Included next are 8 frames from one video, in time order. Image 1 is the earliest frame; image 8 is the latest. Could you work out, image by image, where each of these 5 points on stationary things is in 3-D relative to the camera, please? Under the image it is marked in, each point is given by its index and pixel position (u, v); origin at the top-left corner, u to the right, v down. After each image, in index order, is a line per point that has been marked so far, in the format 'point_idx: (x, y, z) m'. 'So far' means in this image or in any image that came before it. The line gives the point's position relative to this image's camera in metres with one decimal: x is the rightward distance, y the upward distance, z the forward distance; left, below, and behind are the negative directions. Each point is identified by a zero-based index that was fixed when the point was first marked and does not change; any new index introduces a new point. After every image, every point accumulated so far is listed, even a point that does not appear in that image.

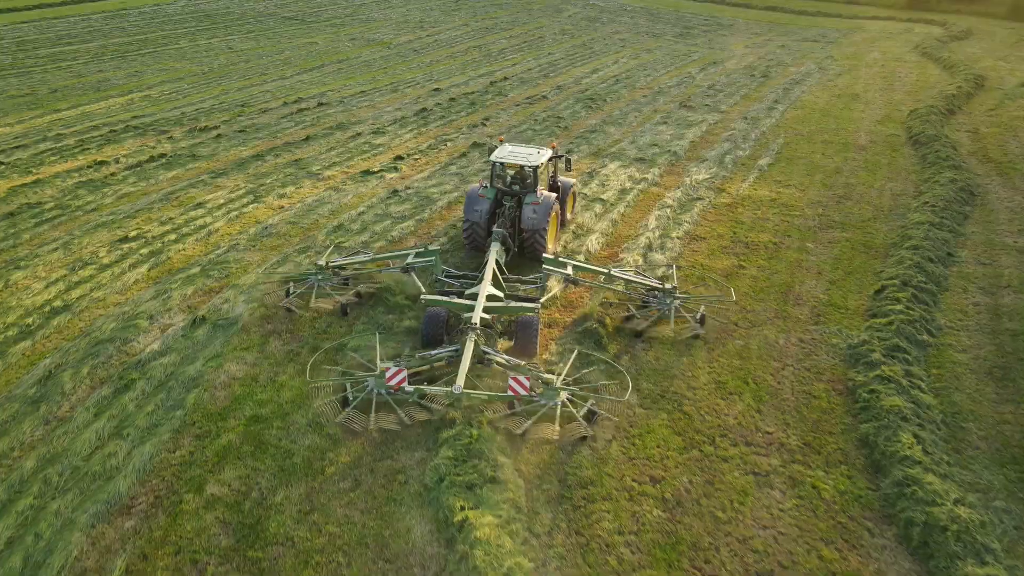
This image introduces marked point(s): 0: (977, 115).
0: (+10.4, +3.8, +16.4) m
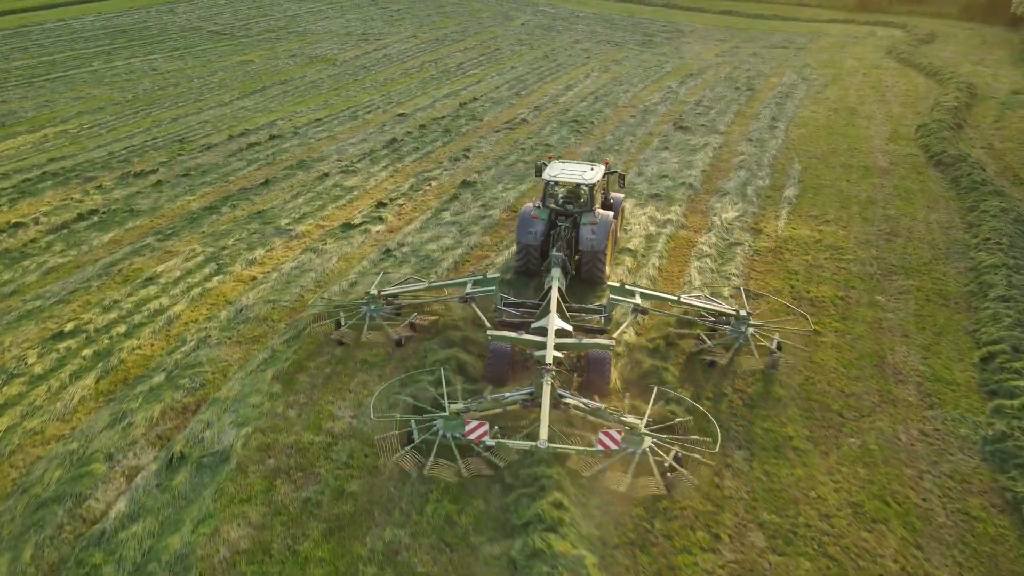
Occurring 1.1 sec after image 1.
0: (+10.1, +3.4, +15.6) m
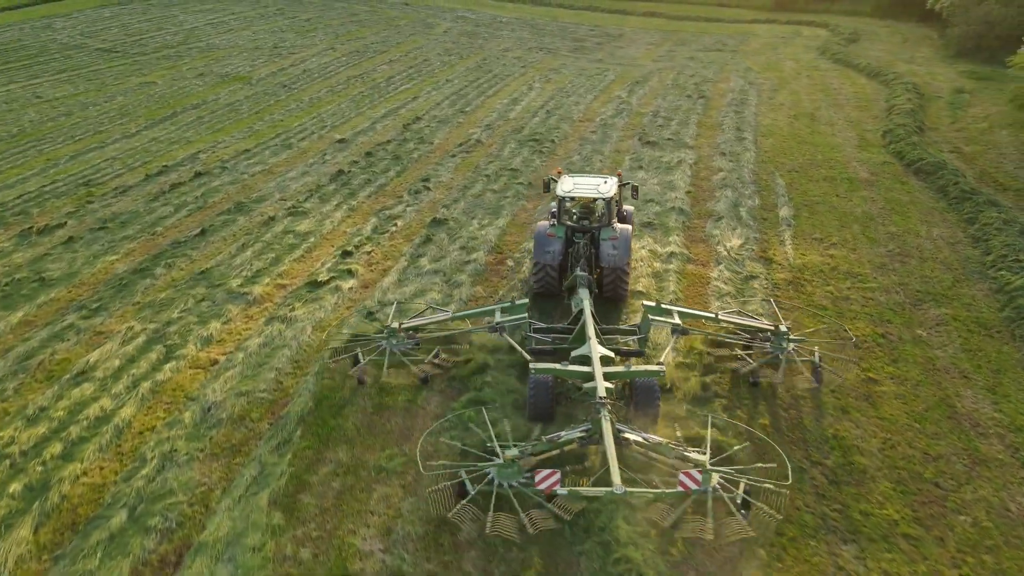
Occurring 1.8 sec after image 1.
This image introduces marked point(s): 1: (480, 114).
0: (+9.2, +3.3, +15.5) m
1: (-0.8, +4.2, +17.8) m
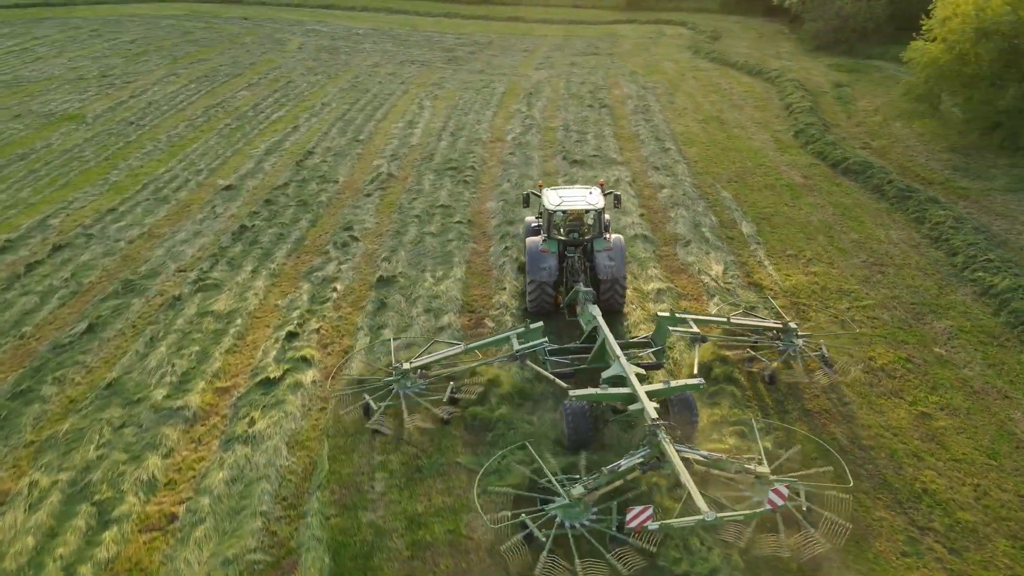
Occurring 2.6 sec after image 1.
0: (+7.3, +3.5, +16.0) m
1: (-2.9, +3.2, +16.1) m
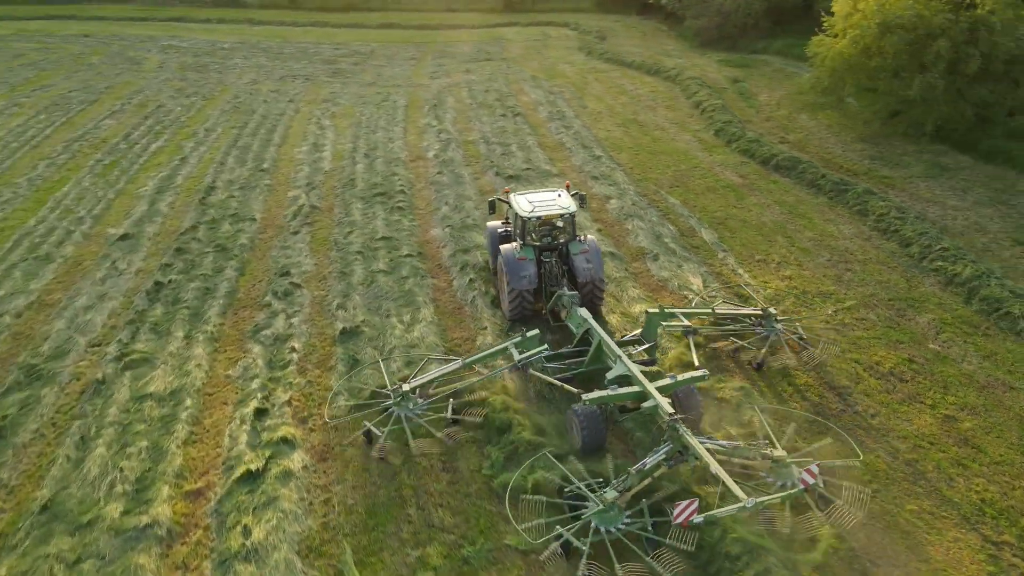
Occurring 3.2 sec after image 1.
0: (+5.5, +3.7, +16.3) m
1: (-4.5, +2.3, +14.6) m
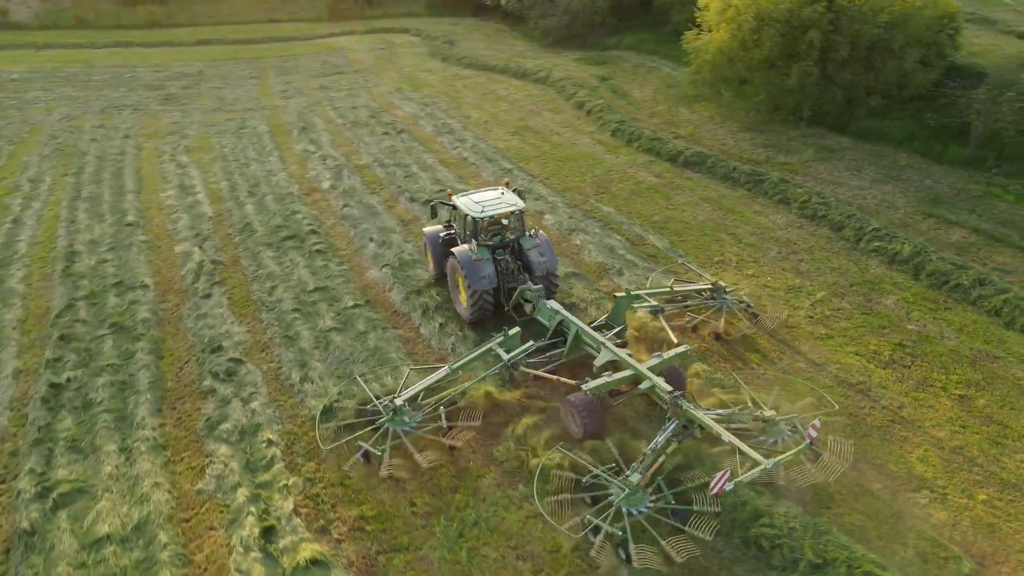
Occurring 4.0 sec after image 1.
0: (+3.0, +3.8, +16.6) m
1: (-6.0, +1.1, +12.6) m
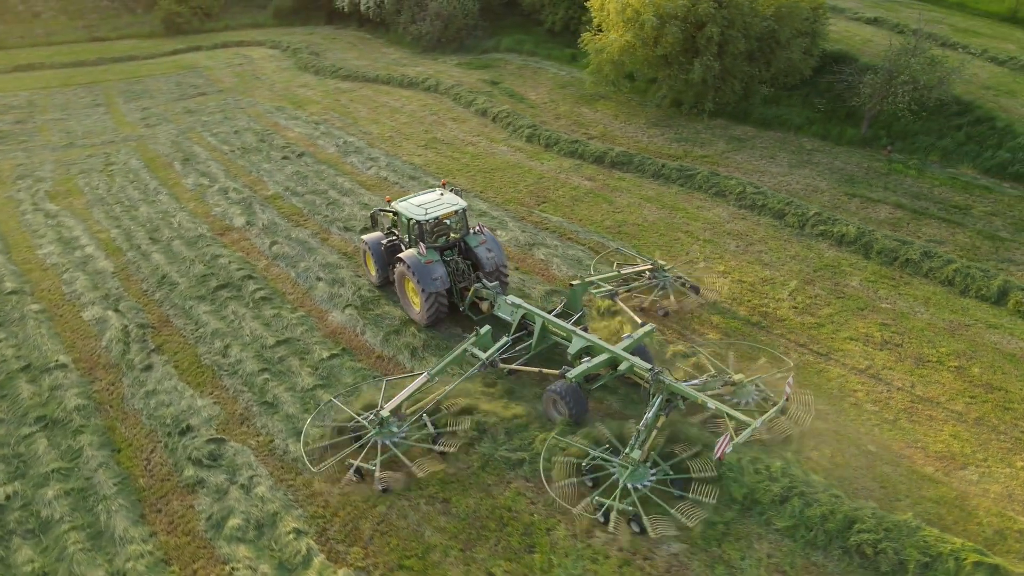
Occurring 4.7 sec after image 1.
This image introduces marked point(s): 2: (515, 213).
0: (+0.9, +3.7, +16.4) m
1: (-6.7, +0.1, +10.7) m
2: (+0.1, +1.2, +12.1) m
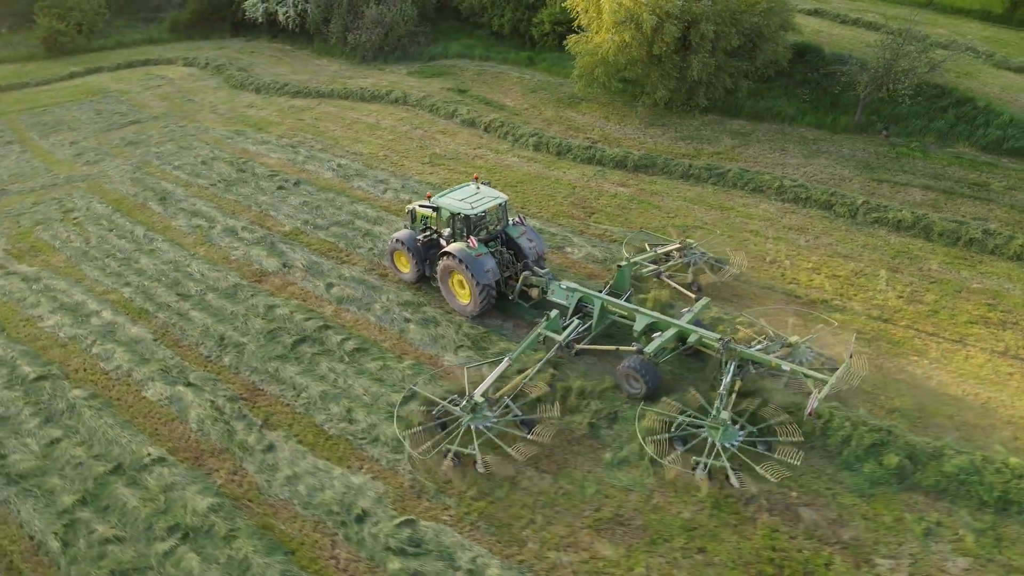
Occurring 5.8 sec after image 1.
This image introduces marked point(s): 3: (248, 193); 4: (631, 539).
0: (+0.8, +3.5, +16.0) m
1: (-5.3, -0.9, +9.0) m
2: (+1.0, +1.0, +11.6) m
3: (-4.8, +1.7, +13.4) m
4: (+0.9, -2.1, +6.4) m
